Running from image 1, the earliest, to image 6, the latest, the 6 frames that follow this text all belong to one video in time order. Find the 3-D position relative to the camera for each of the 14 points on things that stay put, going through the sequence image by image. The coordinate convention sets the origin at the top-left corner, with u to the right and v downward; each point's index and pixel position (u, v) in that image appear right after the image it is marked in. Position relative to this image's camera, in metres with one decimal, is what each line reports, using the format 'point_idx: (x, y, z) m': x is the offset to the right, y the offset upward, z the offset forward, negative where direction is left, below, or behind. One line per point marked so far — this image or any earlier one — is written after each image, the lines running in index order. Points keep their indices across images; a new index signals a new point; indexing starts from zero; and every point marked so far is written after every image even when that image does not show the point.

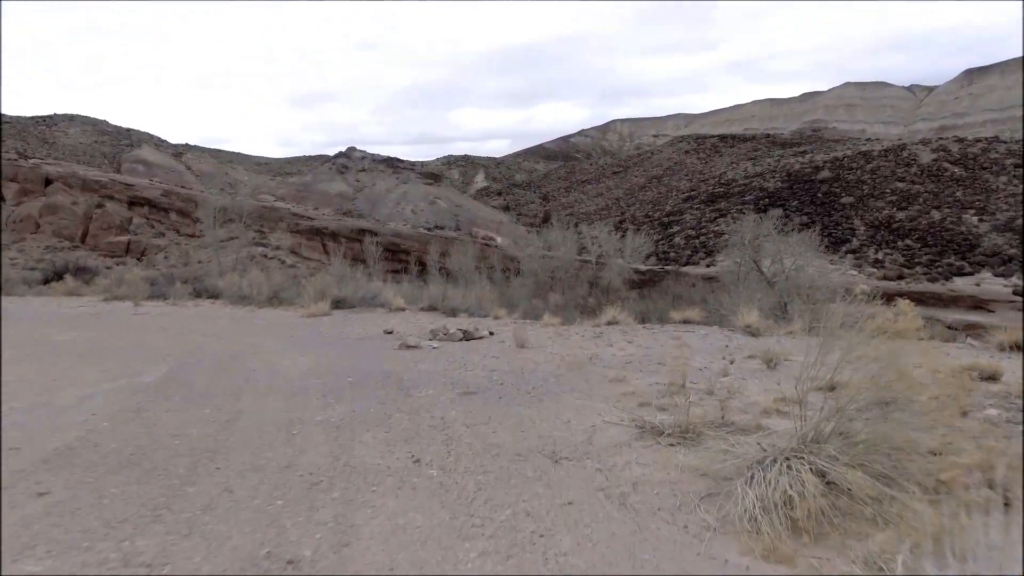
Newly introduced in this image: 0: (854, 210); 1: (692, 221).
0: (+7.6, +1.8, +14.5) m
1: (+4.7, +1.7, +16.9) m
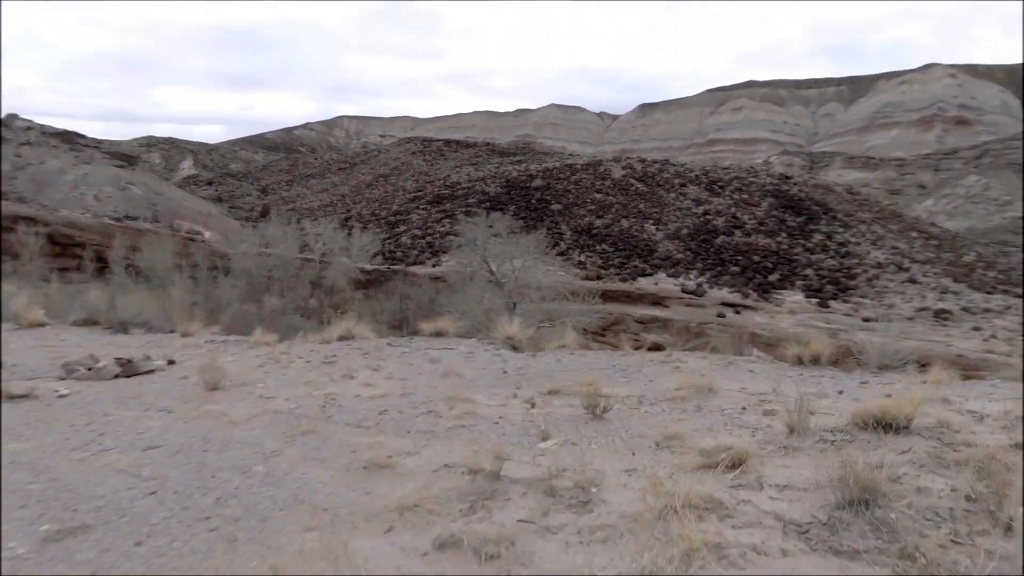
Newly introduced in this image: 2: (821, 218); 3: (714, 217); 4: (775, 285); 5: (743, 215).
0: (+1.2, +1.8, +15.9) m
1: (-2.4, +1.7, +16.9) m
2: (+7.3, +1.7, +15.6) m
3: (+4.7, +1.7, +15.2) m
4: (+5.1, +0.1, +12.5) m
5: (+5.4, +1.7, +15.4) m
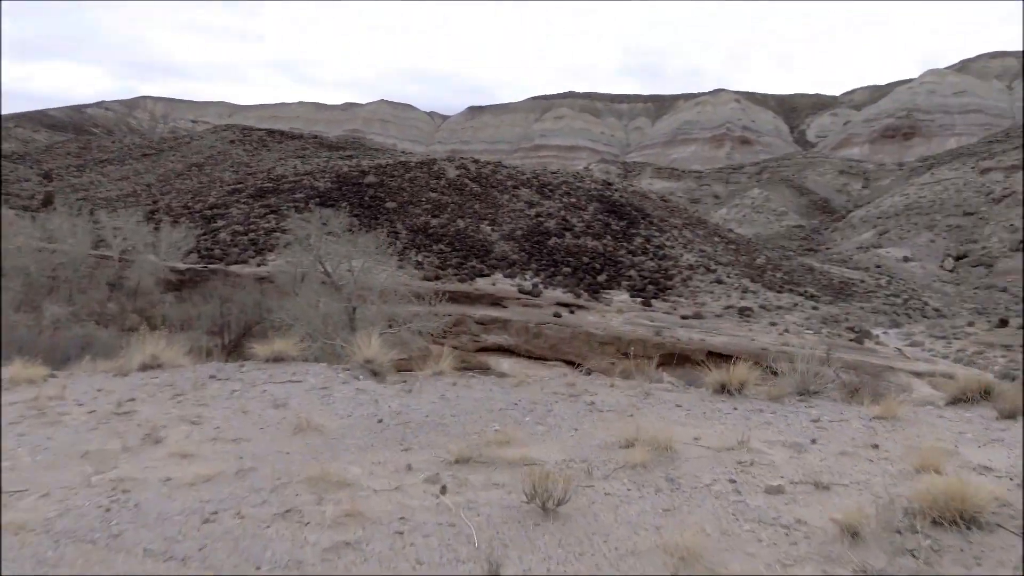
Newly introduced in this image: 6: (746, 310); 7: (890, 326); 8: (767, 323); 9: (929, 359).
0: (-2.8, +1.8, +15.4) m
1: (-6.5, +1.7, +15.4) m
2: (+3.3, +1.7, +16.7) m
3: (+0.8, +1.7, +15.7) m
4: (+1.9, 0.0, +13.2) m
5: (+1.5, +1.7, +16.0) m
6: (+4.2, -0.4, +11.7) m
7: (+7.3, -0.7, +12.6) m
8: (+4.4, -0.6, +11.2) m
9: (+6.3, -1.1, +9.8) m
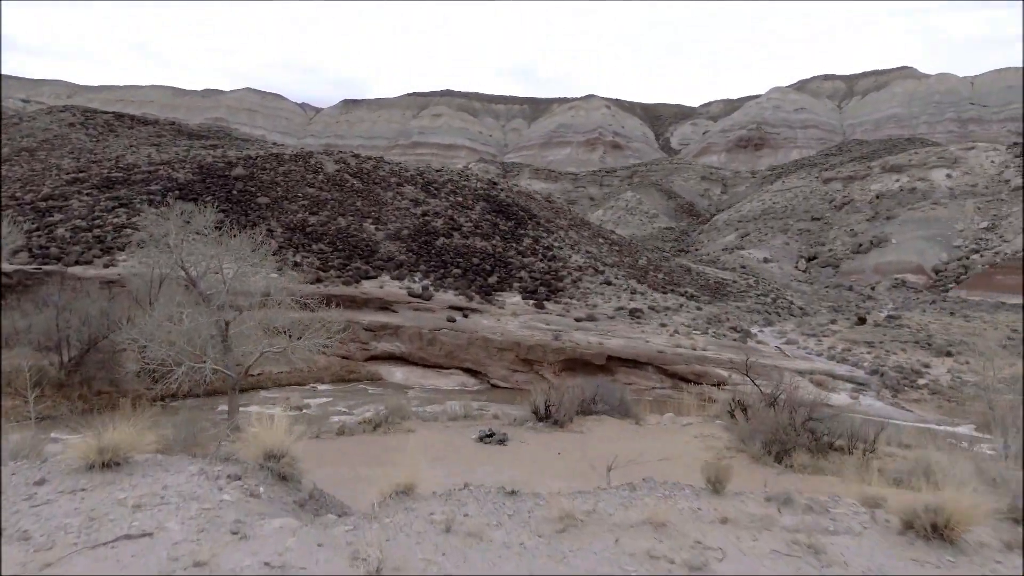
0: (-5.3, +1.7, +14.2) m
1: (-9.0, +1.6, +13.5) m
2: (+0.4, +1.7, +16.5) m
3: (-1.9, +1.6, +15.0) m
4: (-0.3, 0.0, +12.8) m
5: (-1.3, +1.7, +15.5) m
6: (+2.2, -0.4, +11.8) m
7: (+5.2, -0.8, +13.3) m
8: (+2.5, -0.6, +11.3) m
9: (+4.7, -1.1, +10.3) m
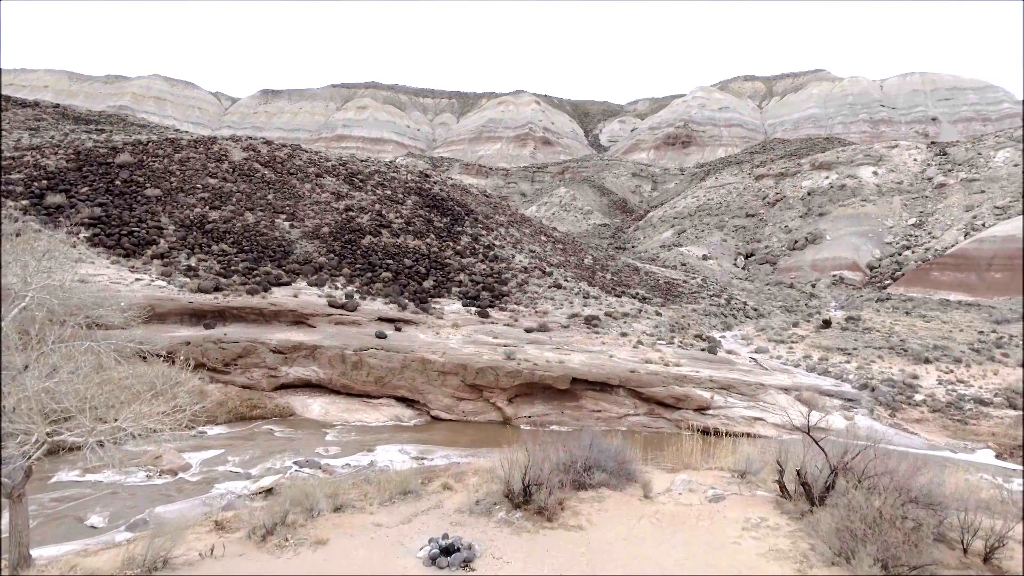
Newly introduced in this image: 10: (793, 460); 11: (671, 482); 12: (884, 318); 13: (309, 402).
0: (-6.5, +1.6, +12.0) m
1: (-10.1, +1.4, +10.9) m
2: (-1.1, +1.6, +14.9) m
3: (-3.2, +1.5, +13.2) m
4: (-1.4, -0.1, +11.2) m
5: (-2.6, +1.6, +13.8) m
6: (+1.3, -0.5, +10.4) m
7: (+4.0, -0.8, +12.2) m
8: (+1.6, -0.7, +10.0) m
9: (+3.9, -1.1, +9.2) m
10: (+1.7, -1.0, +3.9) m
11: (+1.0, -1.2, +4.1) m
12: (+7.8, -0.7, +13.5) m
13: (-2.3, -1.3, +7.3) m
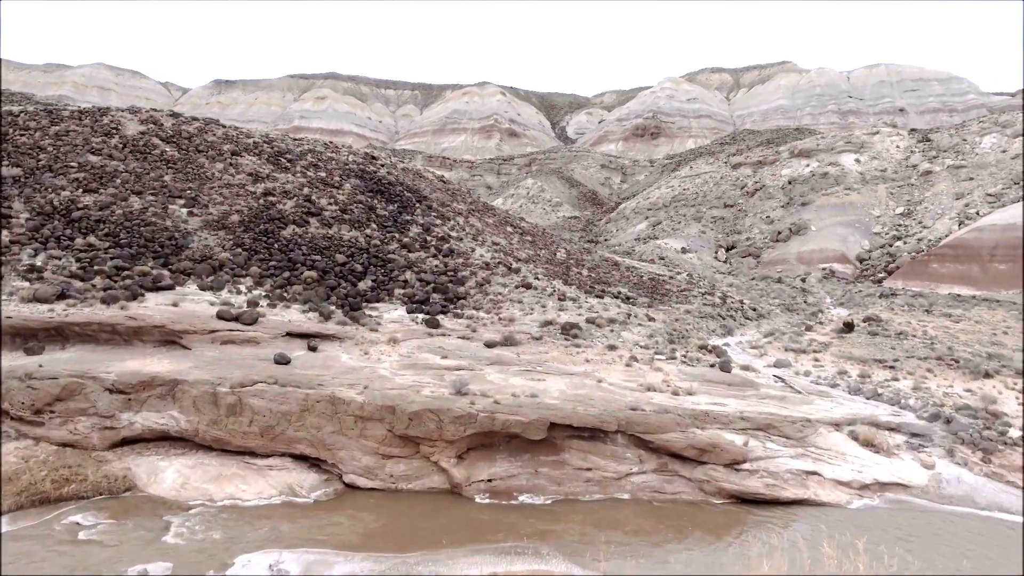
0: (-7.1, +1.5, +9.4) m
1: (-10.7, +1.3, +8.1) m
2: (-1.9, +1.6, +12.5) m
3: (-3.9, +1.5, +10.8) m
4: (-2.0, -0.1, +8.8) m
5: (-3.4, +1.6, +11.3) m
6: (+0.8, -0.5, +8.2) m
7: (+3.4, -0.8, +10.1) m
8: (+1.1, -0.7, +7.8) m
9: (+3.4, -1.1, +7.2) m
10: (+1.5, -1.1, +1.7) m
11: (+0.8, -1.3, +1.9) m
12: (+7.1, -0.6, +11.6) m
13: (-2.7, -1.4, +4.9) m
